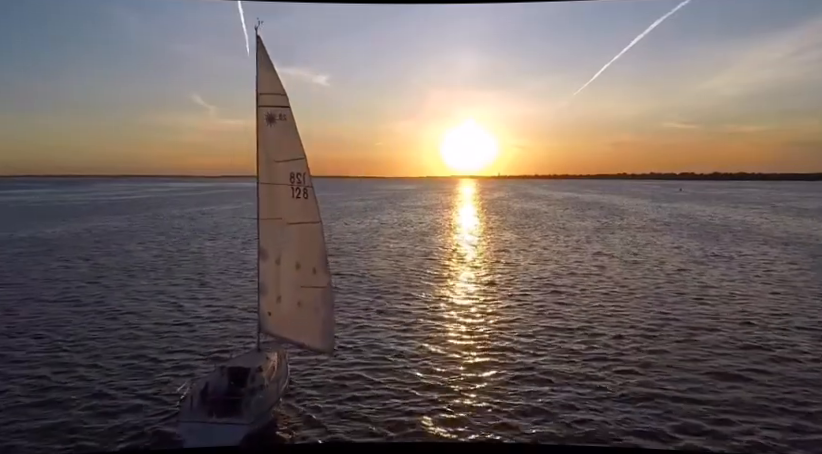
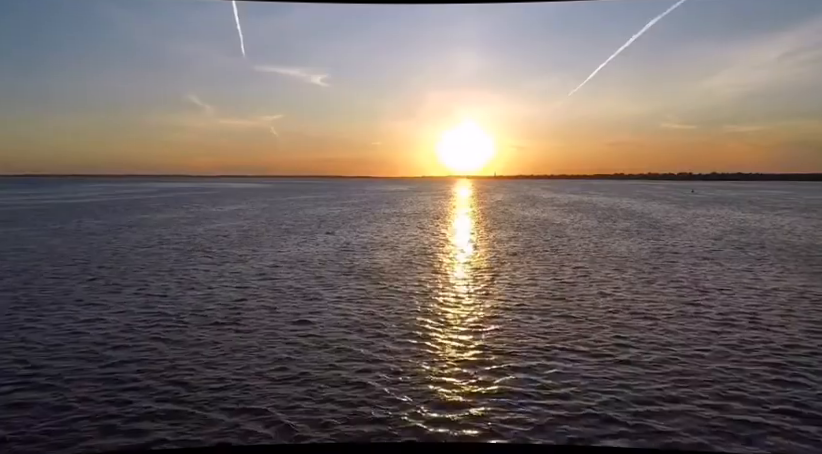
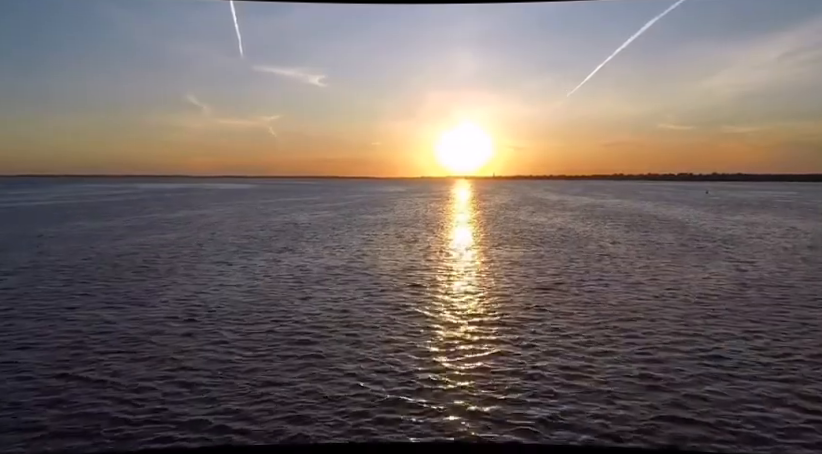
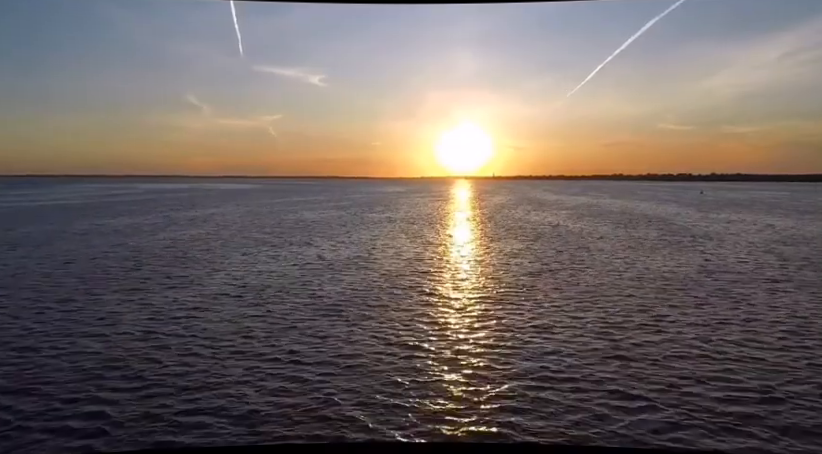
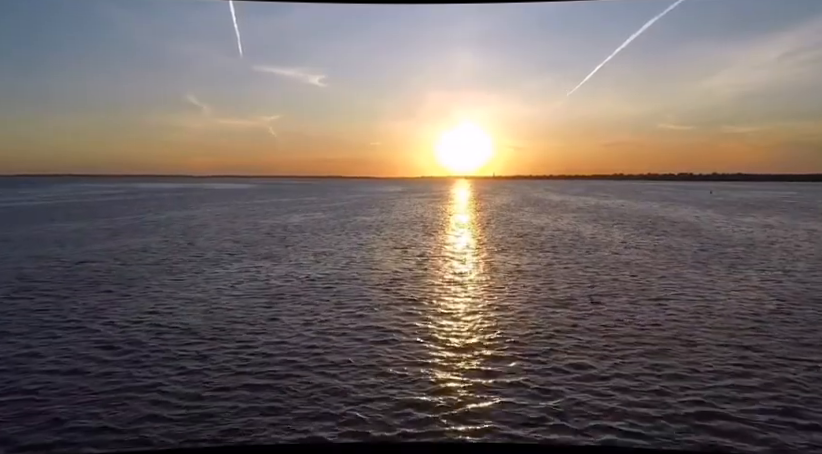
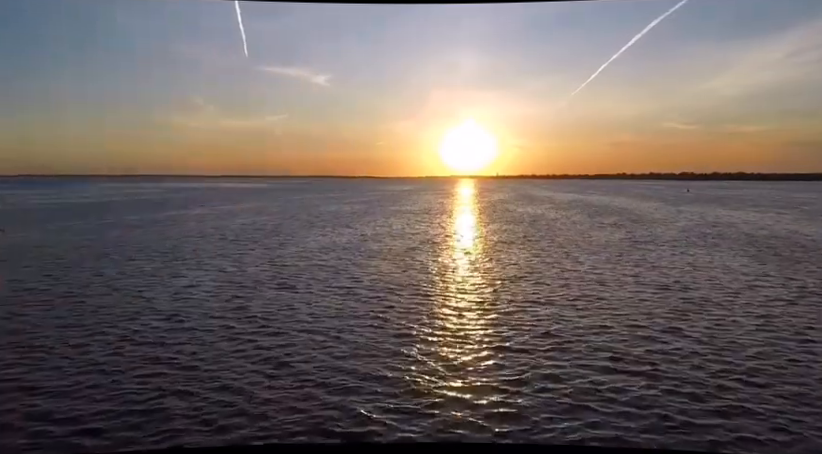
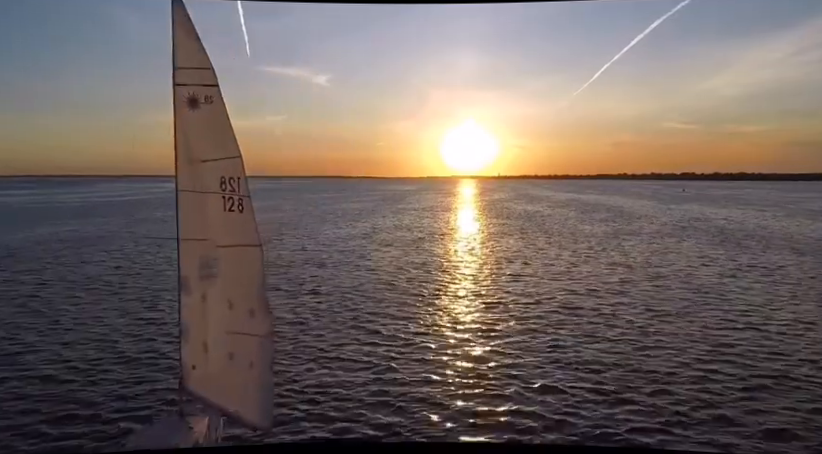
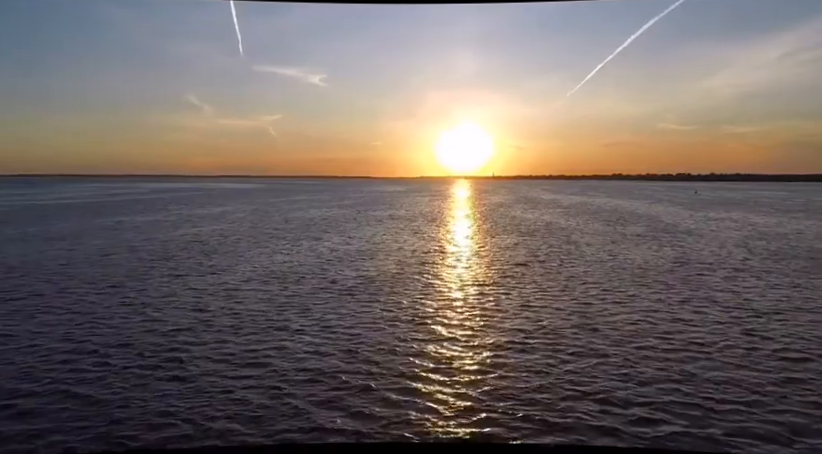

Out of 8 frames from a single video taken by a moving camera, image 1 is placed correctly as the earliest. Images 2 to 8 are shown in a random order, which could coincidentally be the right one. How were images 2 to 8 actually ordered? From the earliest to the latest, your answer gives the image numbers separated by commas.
7, 6, 2, 8, 4, 3, 5
